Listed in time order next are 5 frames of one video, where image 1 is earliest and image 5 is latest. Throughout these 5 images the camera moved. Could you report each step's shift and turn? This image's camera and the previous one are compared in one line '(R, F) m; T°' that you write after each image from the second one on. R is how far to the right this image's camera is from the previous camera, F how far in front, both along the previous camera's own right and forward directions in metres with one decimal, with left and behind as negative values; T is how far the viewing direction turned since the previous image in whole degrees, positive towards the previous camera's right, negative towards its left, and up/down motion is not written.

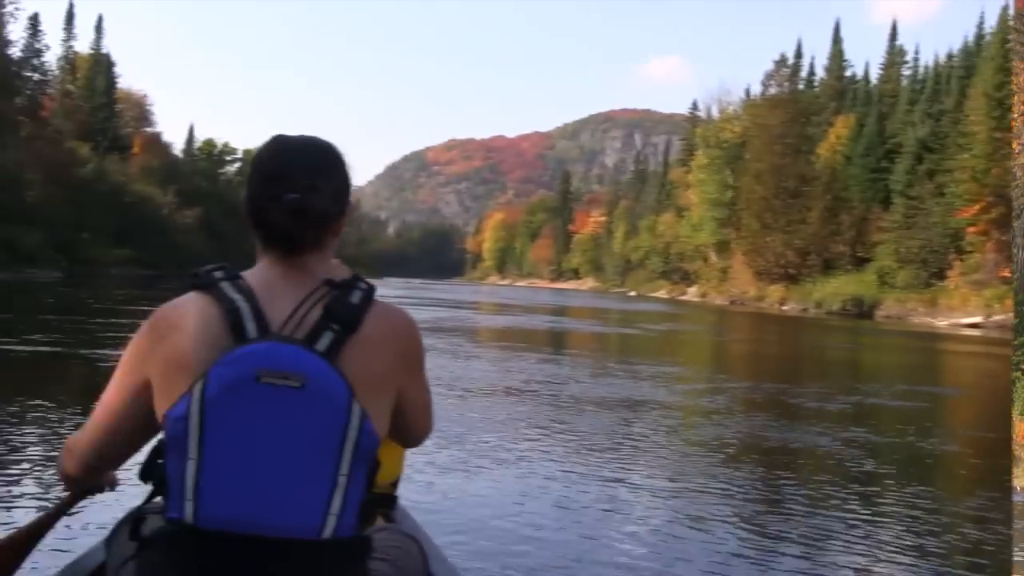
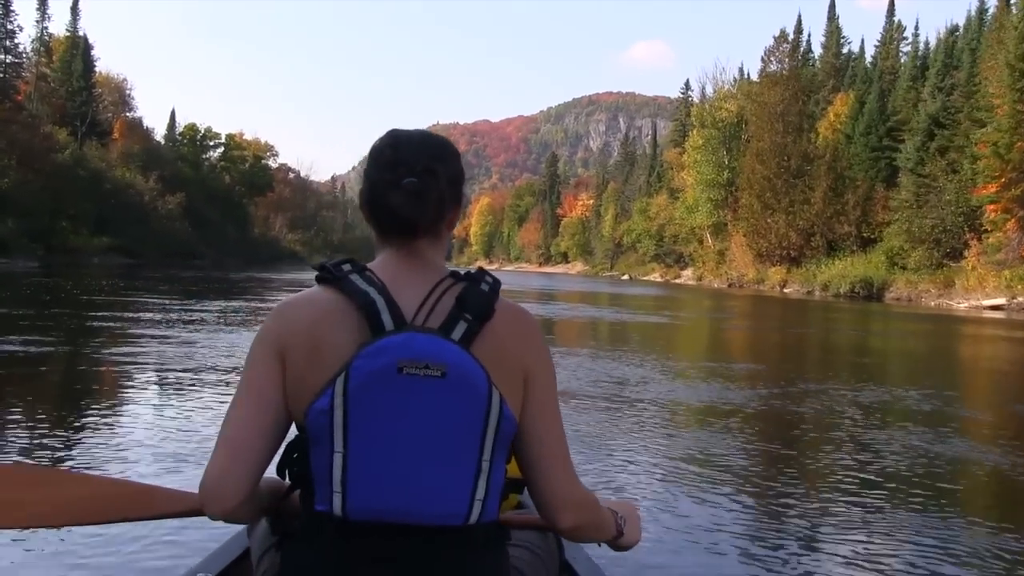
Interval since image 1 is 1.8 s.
(-0.3, +0.6) m; +1°
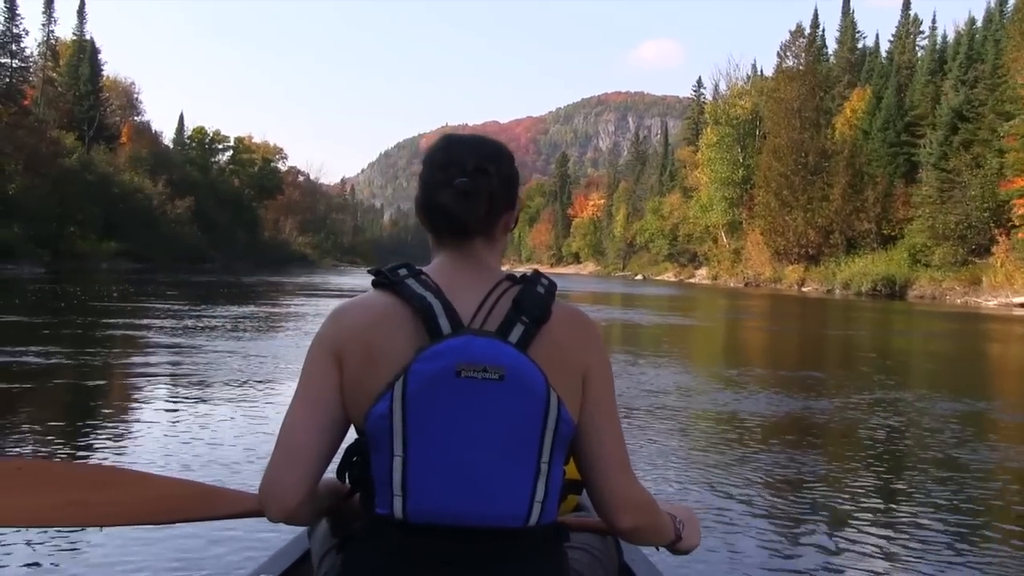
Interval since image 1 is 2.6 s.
(-0.1, +0.4) m; -1°
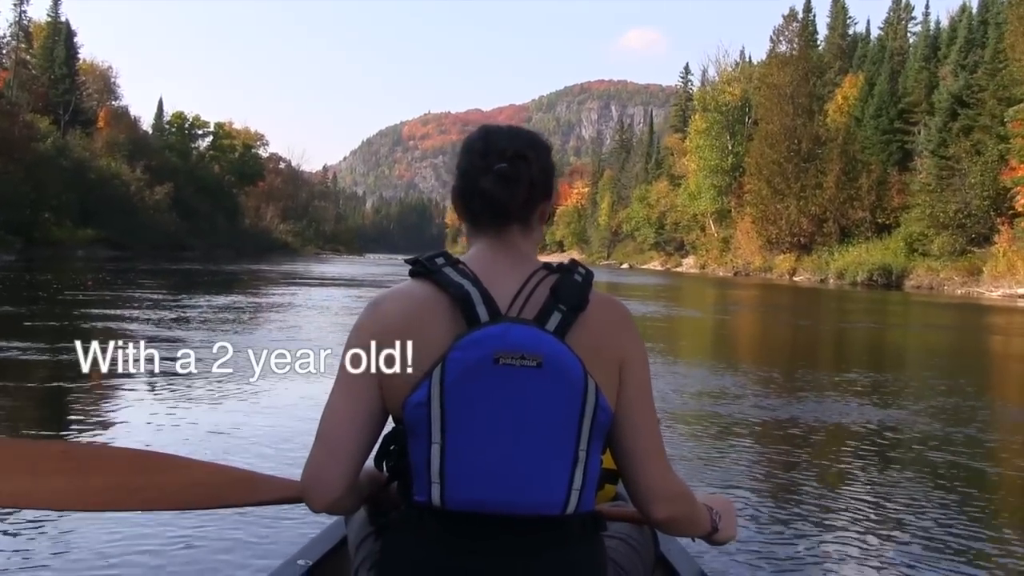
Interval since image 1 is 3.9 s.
(-0.1, +0.5) m; +1°
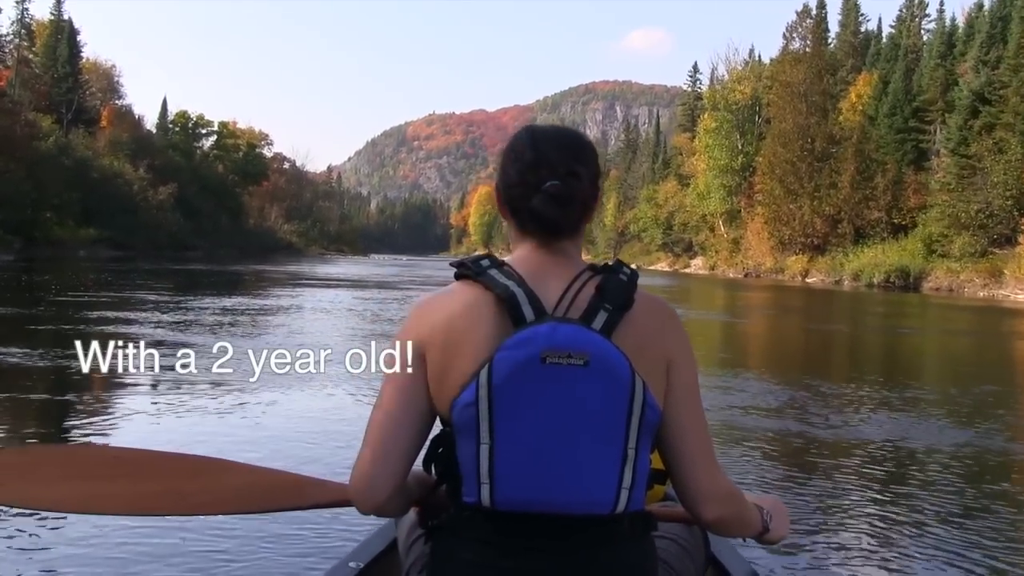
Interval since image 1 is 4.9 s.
(-0.1, +0.4) m; 0°
